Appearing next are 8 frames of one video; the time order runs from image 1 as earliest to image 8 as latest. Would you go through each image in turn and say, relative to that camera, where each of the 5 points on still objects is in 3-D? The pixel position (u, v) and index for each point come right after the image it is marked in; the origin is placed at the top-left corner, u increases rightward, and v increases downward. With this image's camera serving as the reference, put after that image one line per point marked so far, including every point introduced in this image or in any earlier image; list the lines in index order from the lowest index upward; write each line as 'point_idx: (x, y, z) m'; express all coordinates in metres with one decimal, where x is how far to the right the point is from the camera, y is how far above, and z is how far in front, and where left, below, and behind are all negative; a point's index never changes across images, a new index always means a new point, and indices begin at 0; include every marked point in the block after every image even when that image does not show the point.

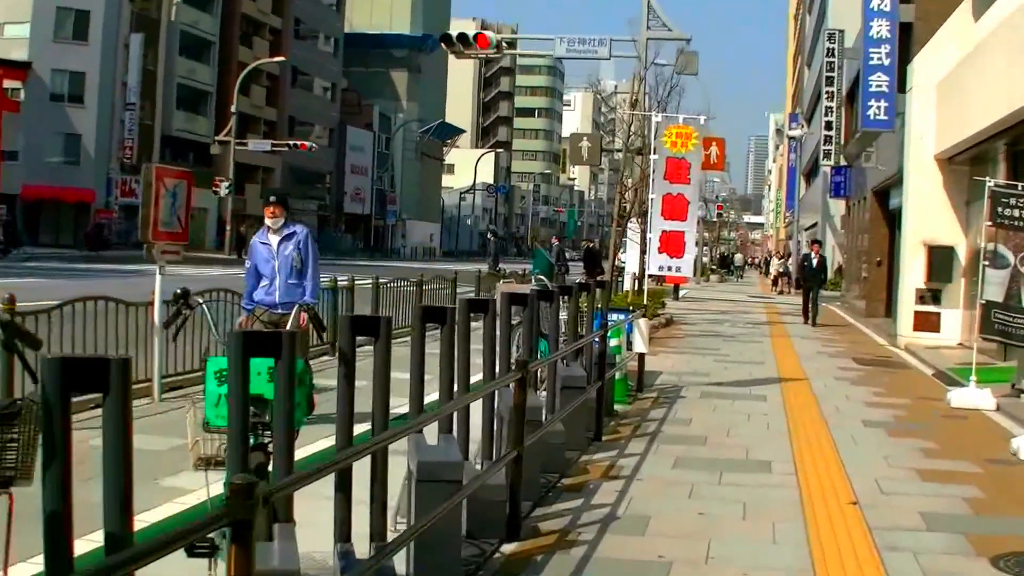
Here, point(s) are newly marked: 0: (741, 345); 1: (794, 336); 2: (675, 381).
0: (+2.4, -0.6, +17.6) m
1: (+3.3, -0.5, +19.6) m
2: (+1.2, -0.7, +12.5) m
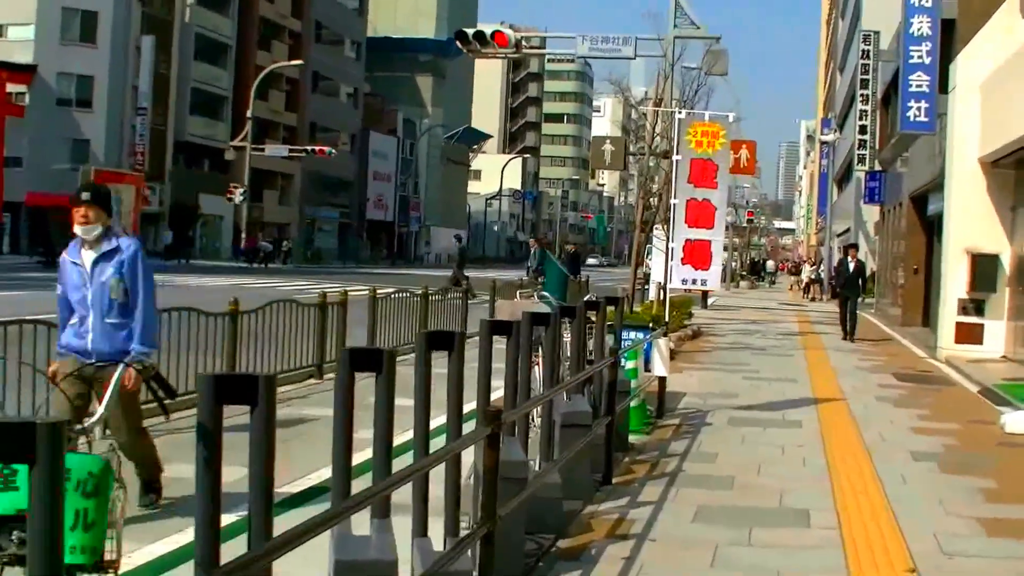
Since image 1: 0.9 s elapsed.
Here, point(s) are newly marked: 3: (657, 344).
0: (+2.5, -0.7, +16.4) m
1: (+3.4, -0.7, +18.4) m
2: (+1.3, -0.8, +11.3) m
3: (+0.8, -0.3, +9.6) m
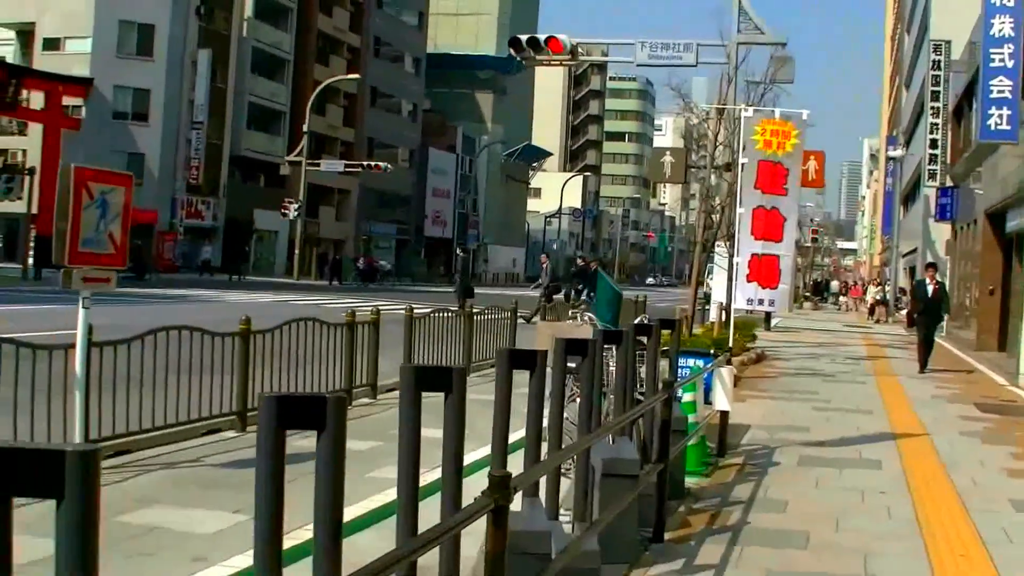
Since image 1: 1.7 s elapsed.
0: (+3.0, -0.9, +15.2) m
1: (+4.0, -0.9, +17.2) m
2: (+1.5, -0.9, +10.1) m
3: (+1.0, -0.4, +8.4) m
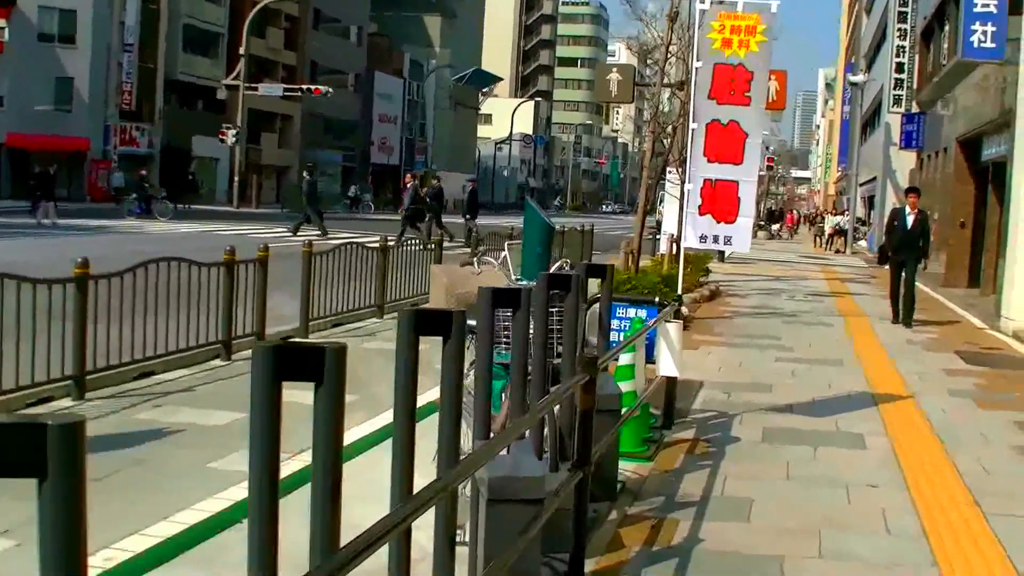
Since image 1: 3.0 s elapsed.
0: (+2.4, -0.3, +13.5) m
1: (+3.3, -0.3, +15.5) m
2: (+1.0, -0.6, +8.4) m
3: (+0.6, -0.2, +6.7) m
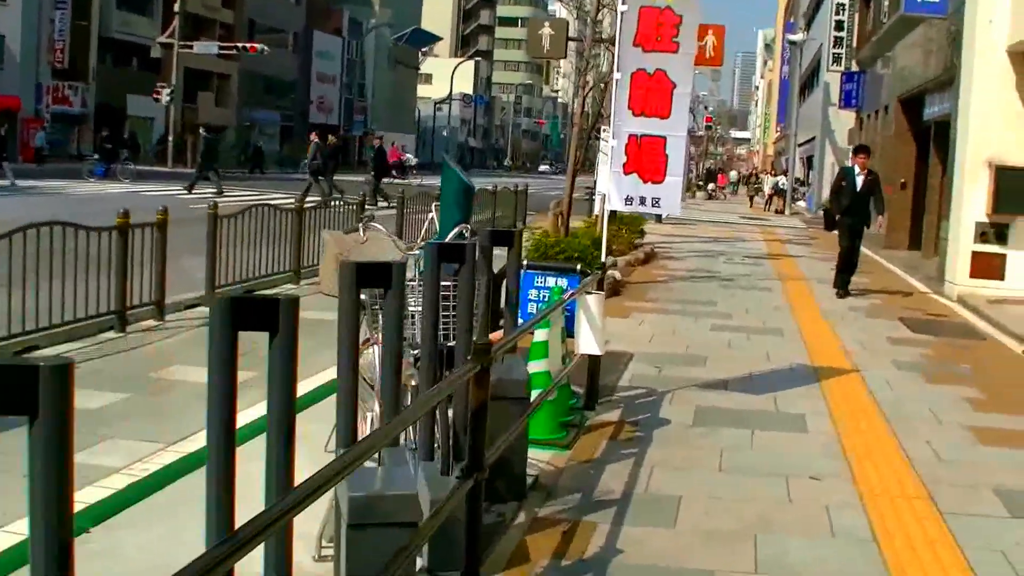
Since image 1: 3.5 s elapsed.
0: (+1.8, -0.1, +12.9) m
1: (+2.6, +0.1, +14.9) m
2: (+0.6, -0.4, +7.8) m
3: (+0.3, -0.1, +6.0) m
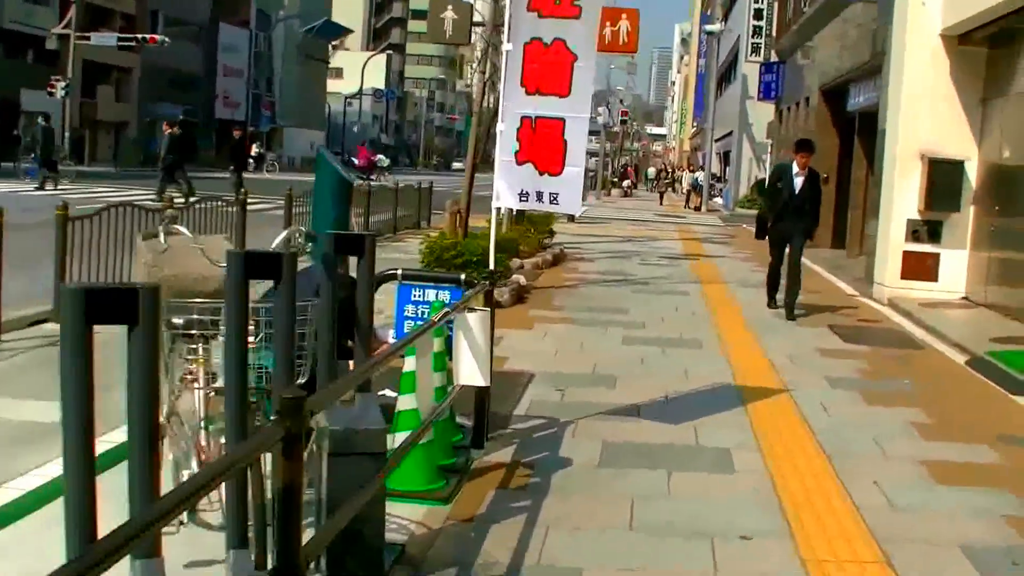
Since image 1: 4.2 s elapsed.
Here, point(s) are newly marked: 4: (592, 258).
0: (+1.0, -0.1, +11.9) m
1: (+1.8, +0.1, +14.0) m
2: (+0.2, -0.5, +6.8) m
3: (-0.1, -0.1, +5.0) m
4: (+0.8, +0.3, +16.0) m
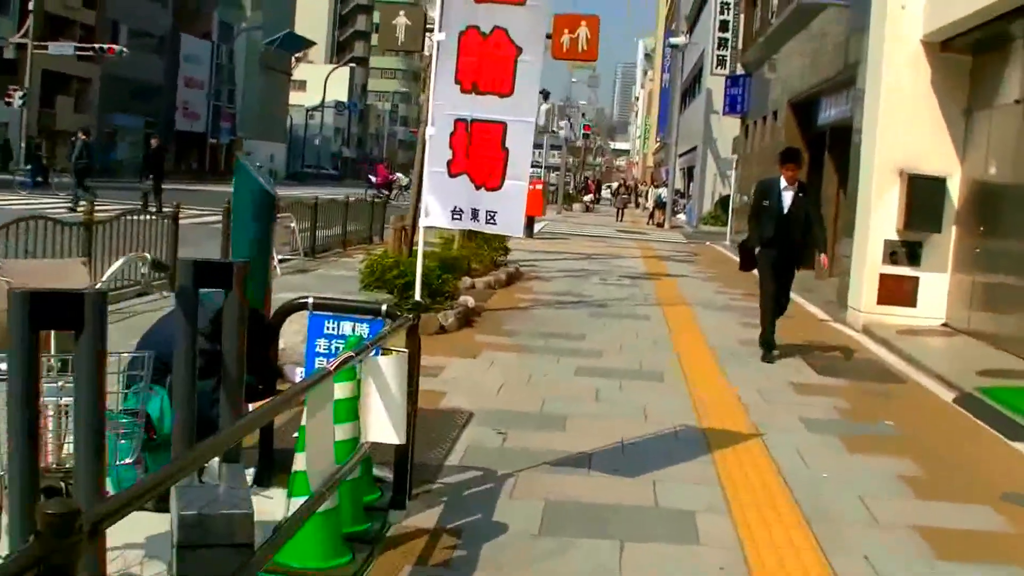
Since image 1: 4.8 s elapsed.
0: (+0.7, -0.2, +11.1) m
1: (+1.4, -0.1, +13.2) m
2: (-0.1, -0.6, +5.9) m
3: (-0.3, -0.2, +4.1) m
4: (+0.3, +0.1, +15.2) m
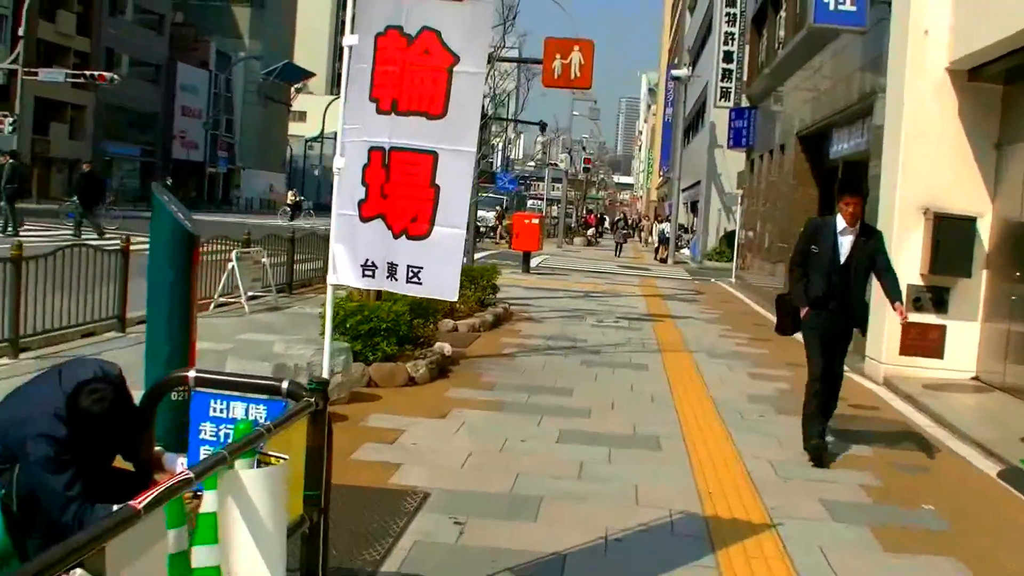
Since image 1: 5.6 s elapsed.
0: (+0.6, -0.5, +10.0) m
1: (+1.3, -0.4, +12.0) m
2: (-0.2, -0.7, +4.8) m
3: (-0.5, -0.3, +3.0) m
4: (+0.2, -0.3, +14.0) m
